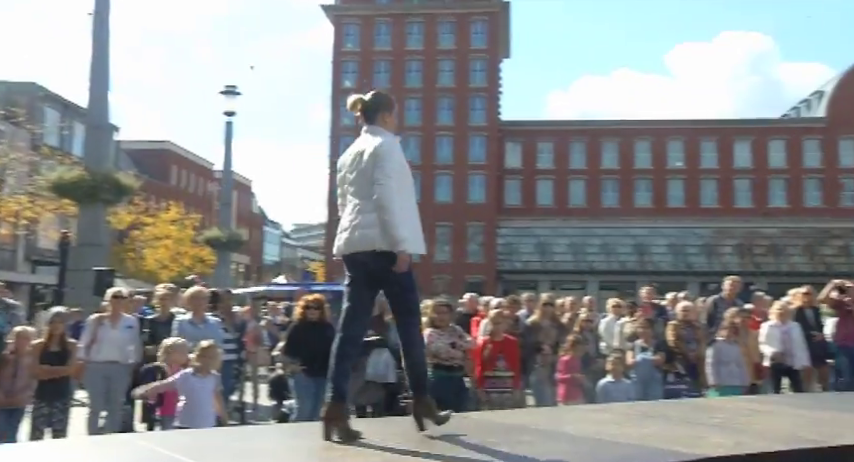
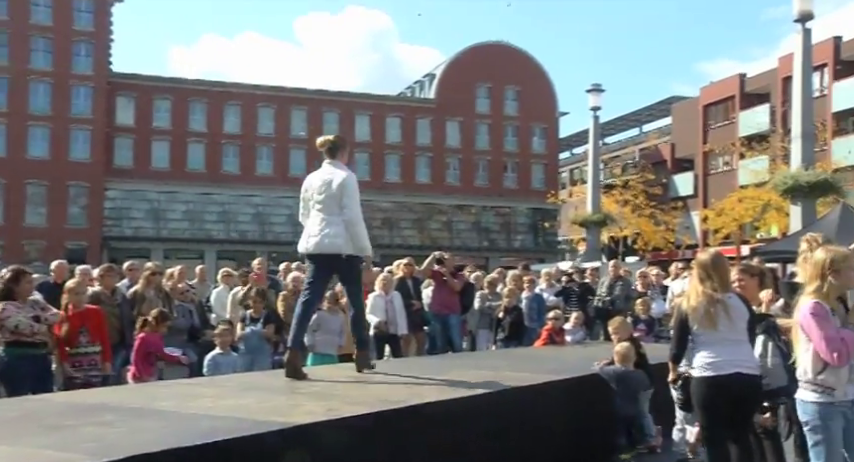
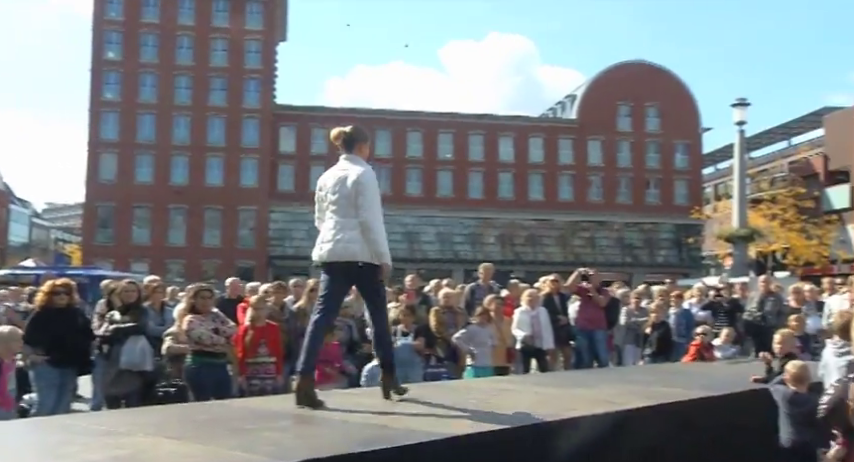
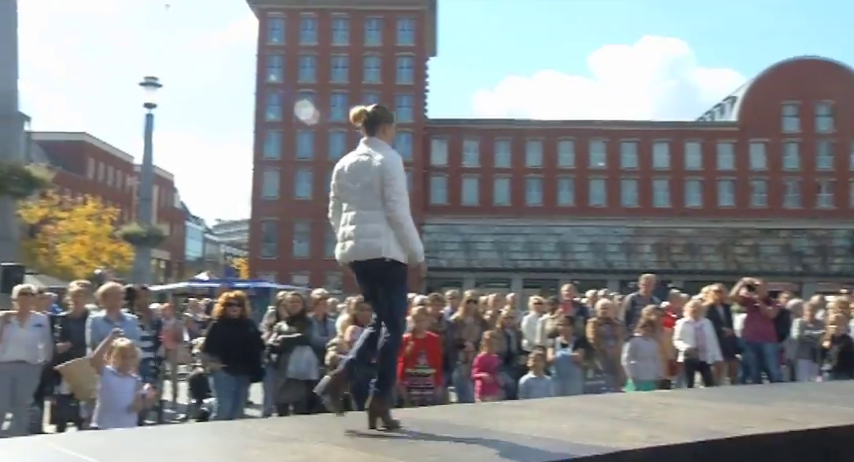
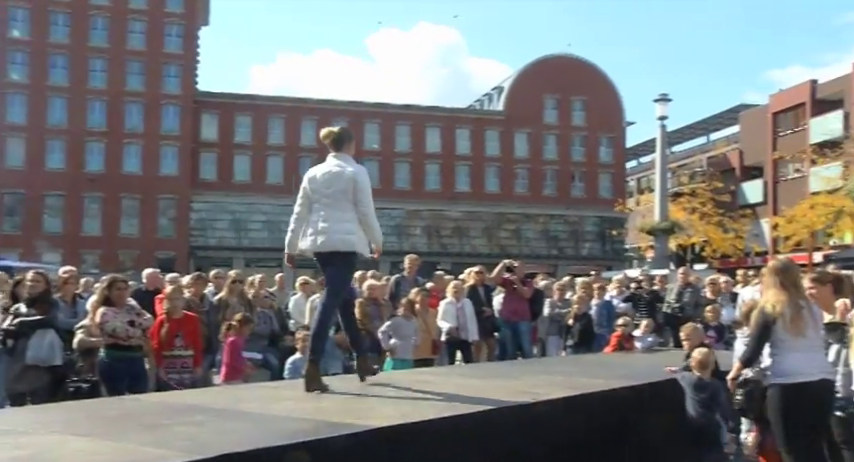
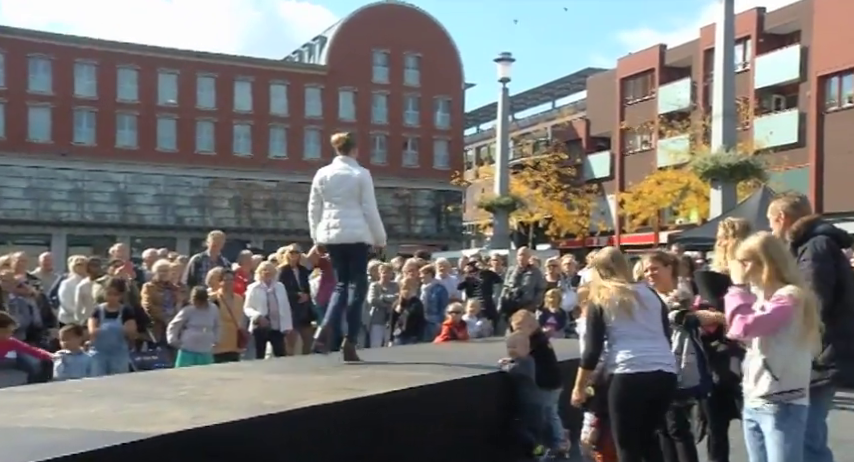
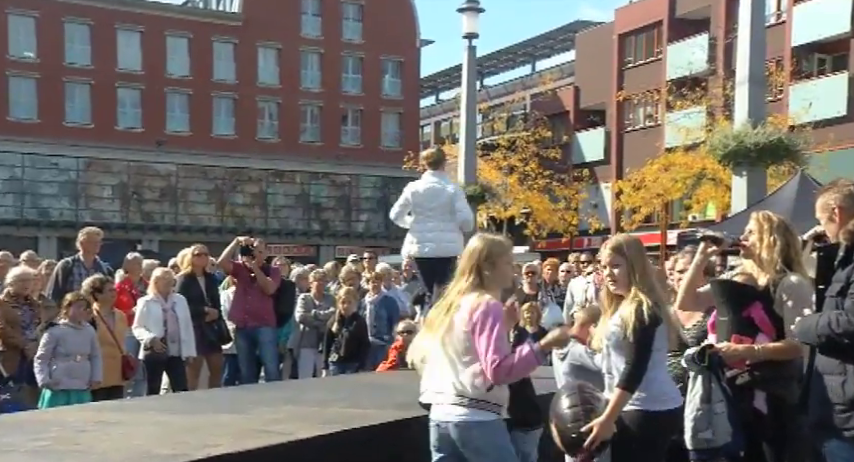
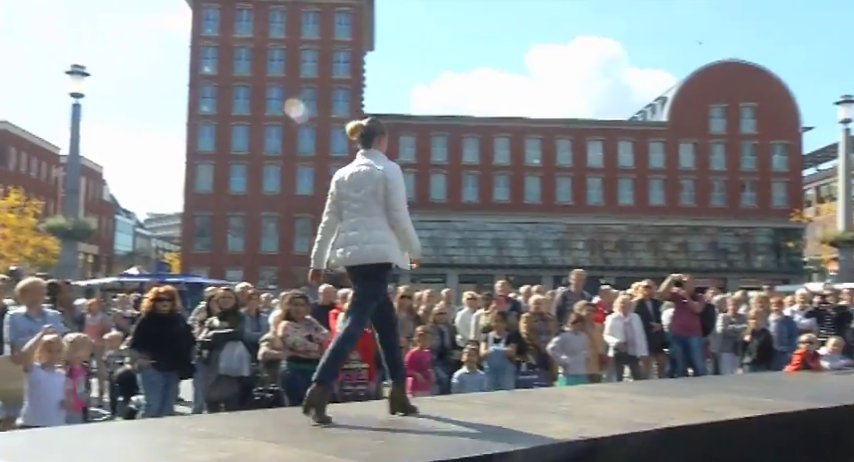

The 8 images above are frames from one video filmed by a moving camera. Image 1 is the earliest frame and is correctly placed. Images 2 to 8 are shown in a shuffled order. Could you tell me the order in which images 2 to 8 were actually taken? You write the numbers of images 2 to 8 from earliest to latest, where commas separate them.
4, 8, 3, 5, 2, 6, 7
